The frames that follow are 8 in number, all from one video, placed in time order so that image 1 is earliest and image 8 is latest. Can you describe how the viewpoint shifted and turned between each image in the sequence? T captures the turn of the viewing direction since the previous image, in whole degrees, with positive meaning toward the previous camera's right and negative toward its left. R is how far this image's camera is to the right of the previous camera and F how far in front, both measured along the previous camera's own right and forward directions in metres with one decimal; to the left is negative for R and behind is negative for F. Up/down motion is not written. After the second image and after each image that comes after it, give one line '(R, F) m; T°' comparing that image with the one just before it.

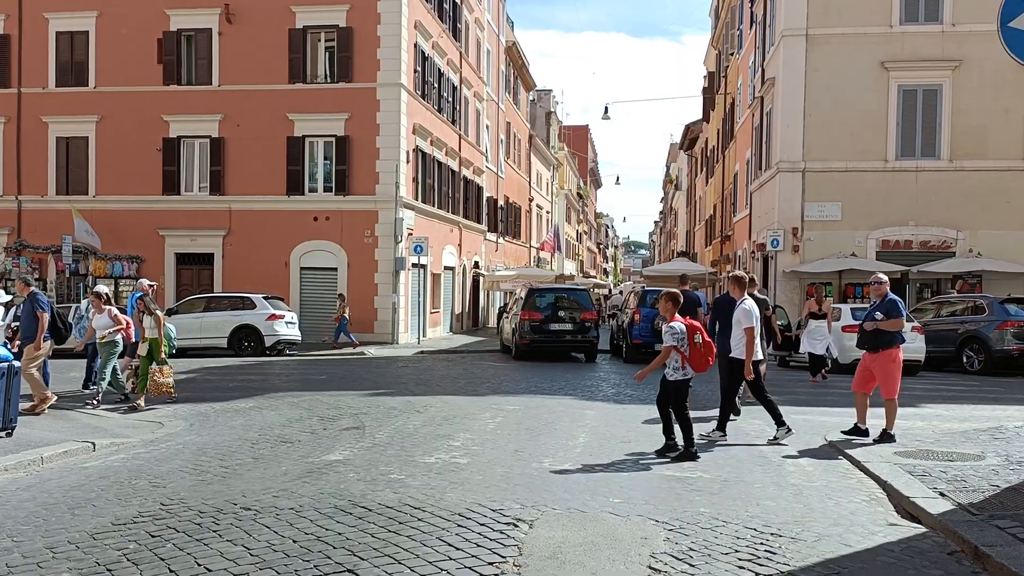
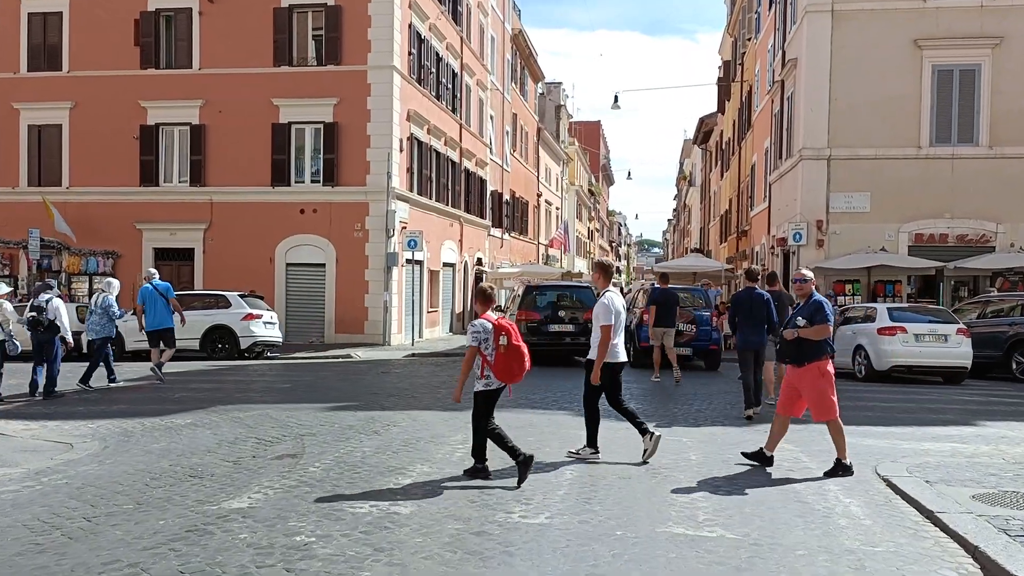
(+0.3, +1.8) m; -1°
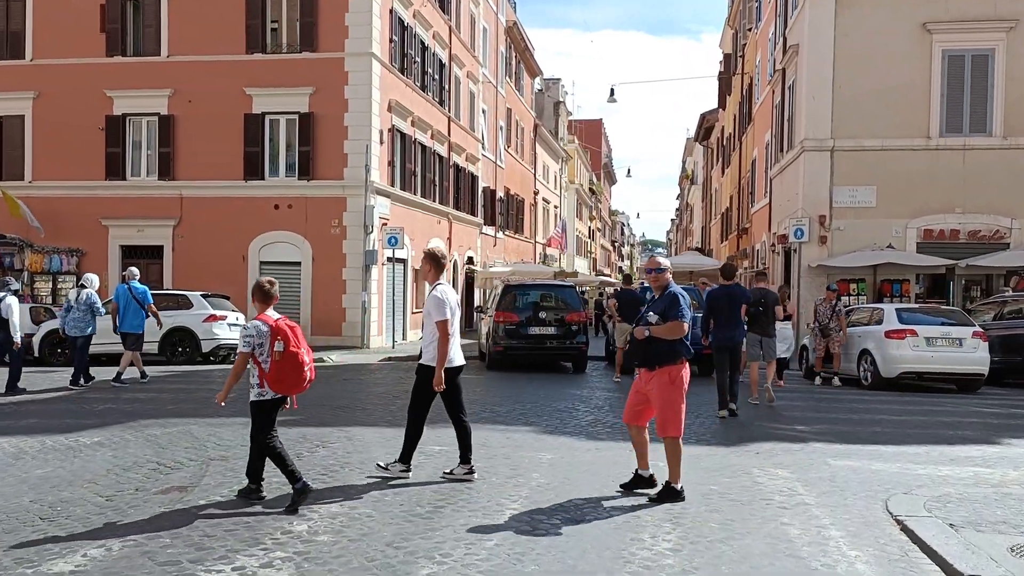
(+0.5, +1.2) m; 0°
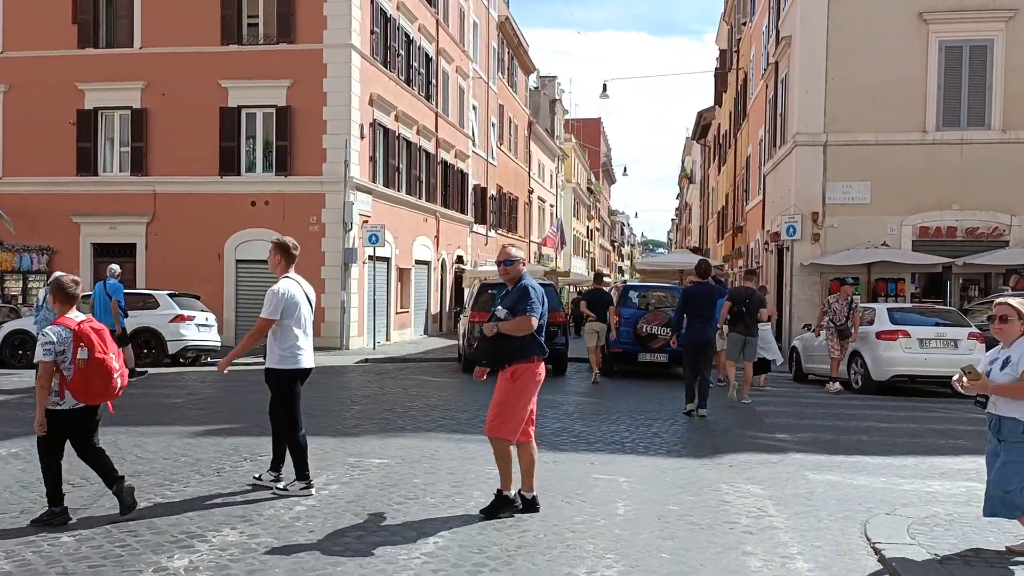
(+0.4, +0.7) m; 0°
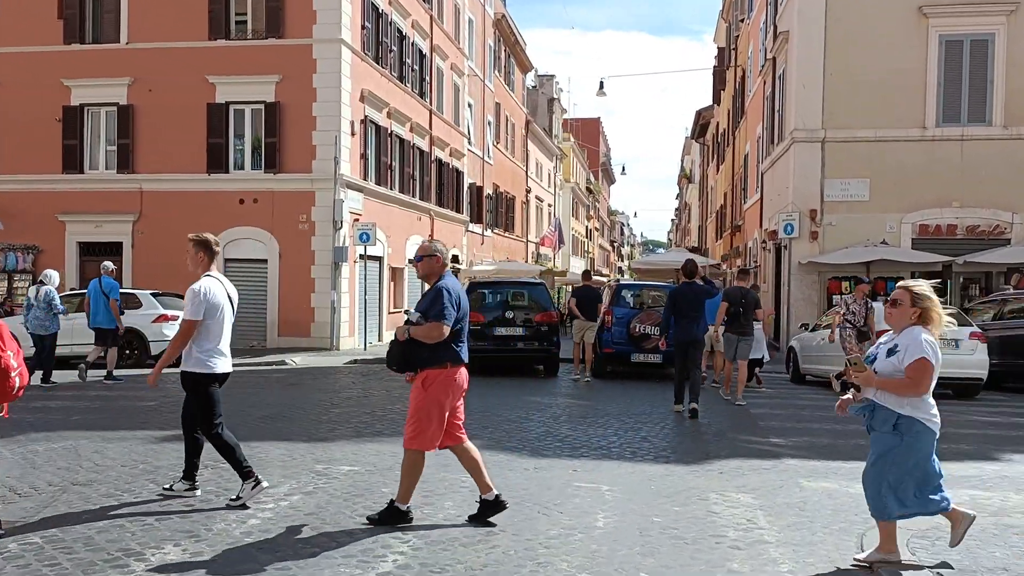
(+0.2, +0.4) m; 0°
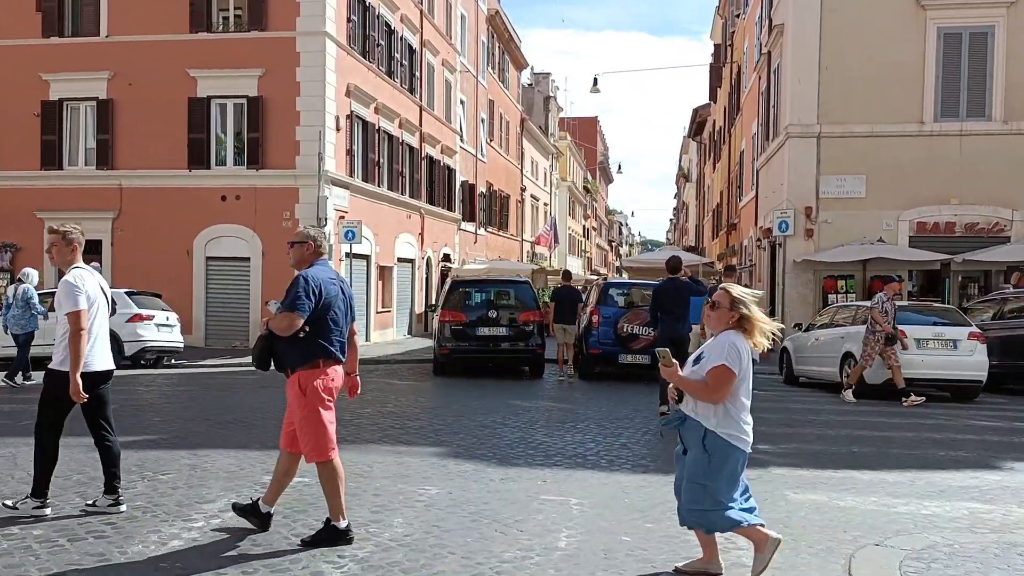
(+0.2, +0.5) m; 0°
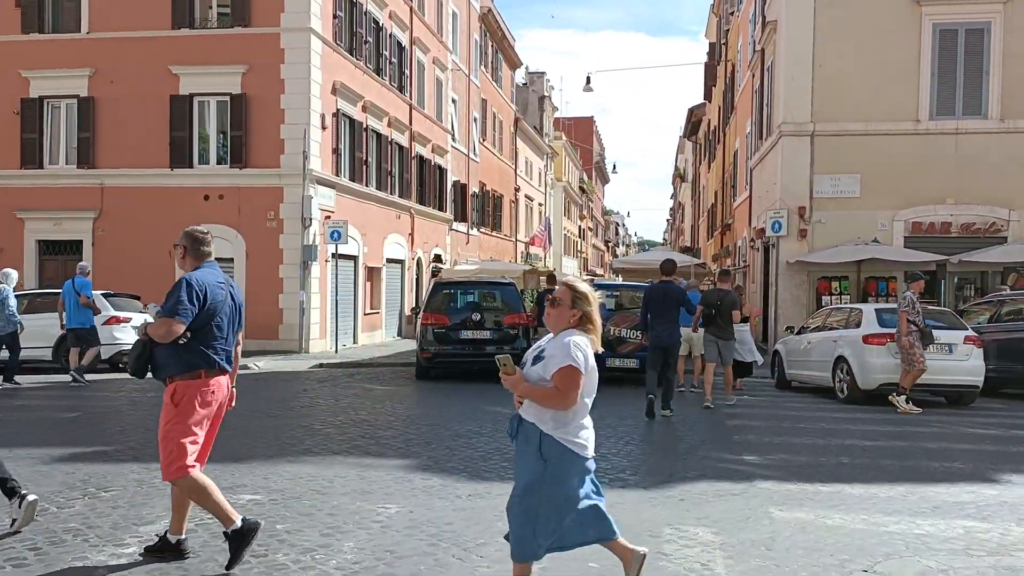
(+0.2, +0.4) m; 0°
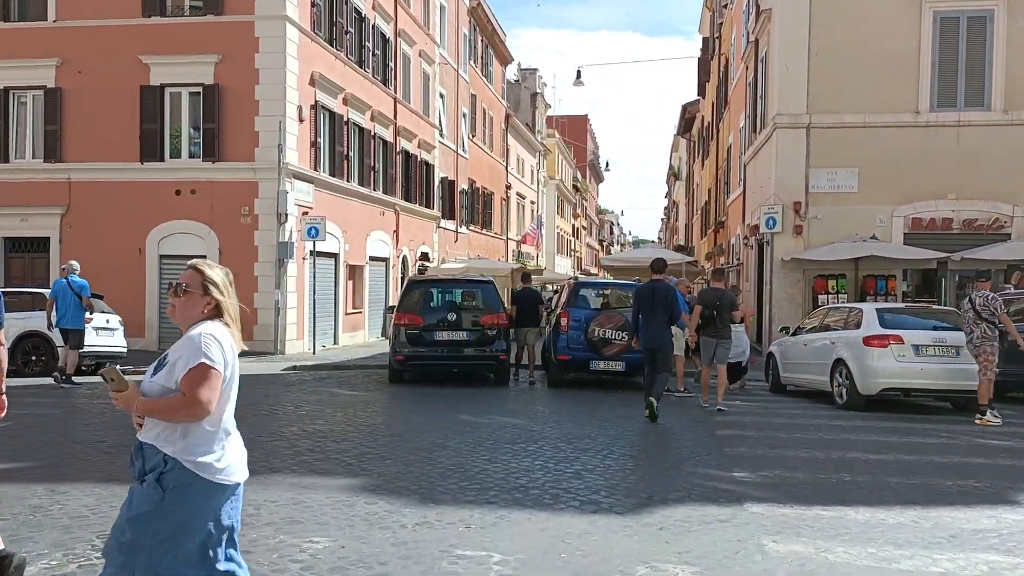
(+0.2, +0.8) m; 0°
